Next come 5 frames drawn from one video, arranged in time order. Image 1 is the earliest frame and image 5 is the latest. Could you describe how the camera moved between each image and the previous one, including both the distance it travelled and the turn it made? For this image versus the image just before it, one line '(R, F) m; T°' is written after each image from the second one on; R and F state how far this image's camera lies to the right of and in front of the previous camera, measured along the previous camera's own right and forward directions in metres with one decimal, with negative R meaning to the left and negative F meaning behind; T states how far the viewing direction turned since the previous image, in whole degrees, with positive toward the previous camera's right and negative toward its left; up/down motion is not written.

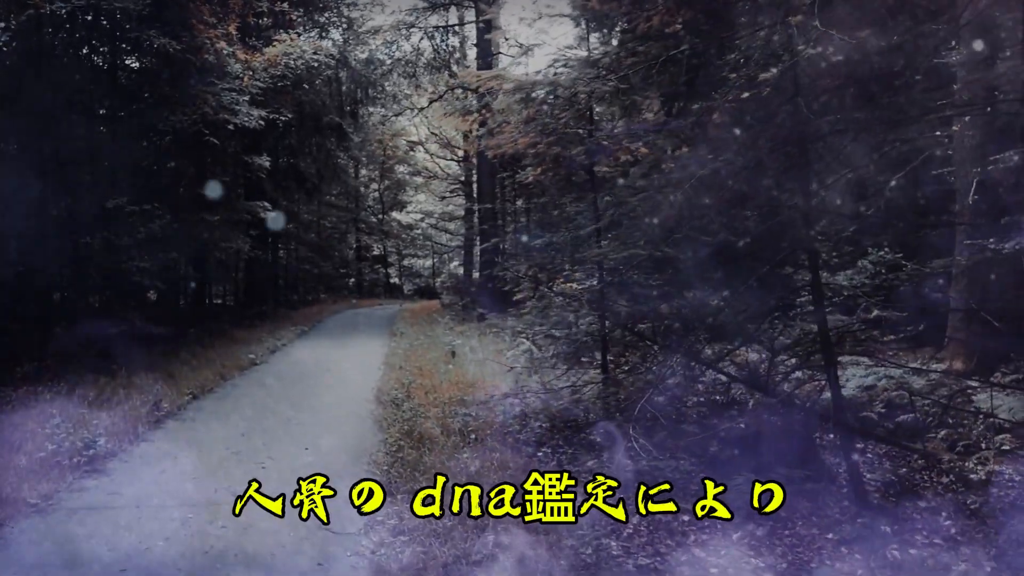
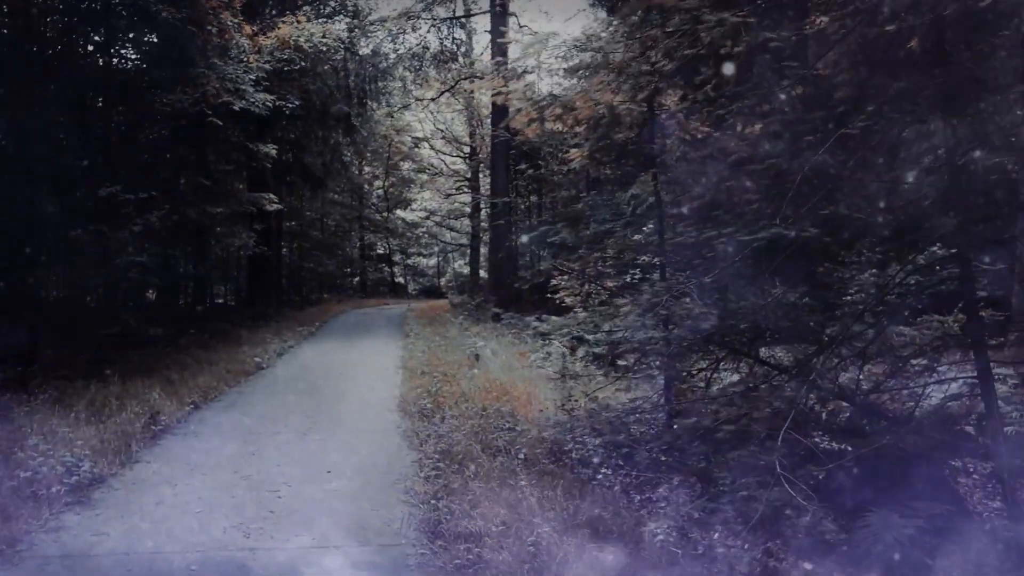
(-0.4, +0.9) m; 0°
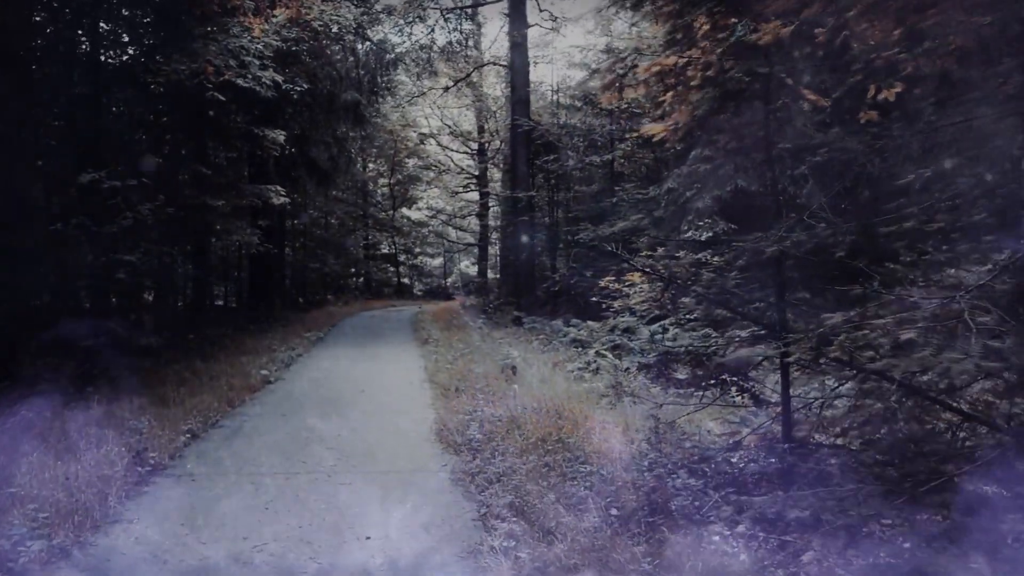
(-0.5, +1.3) m; 0°
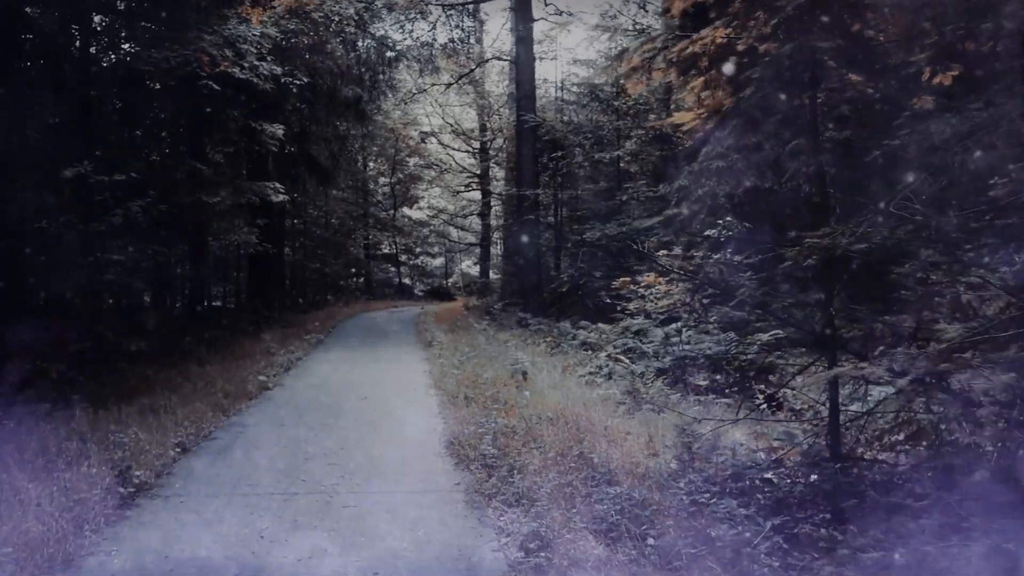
(-0.1, +0.5) m; 0°
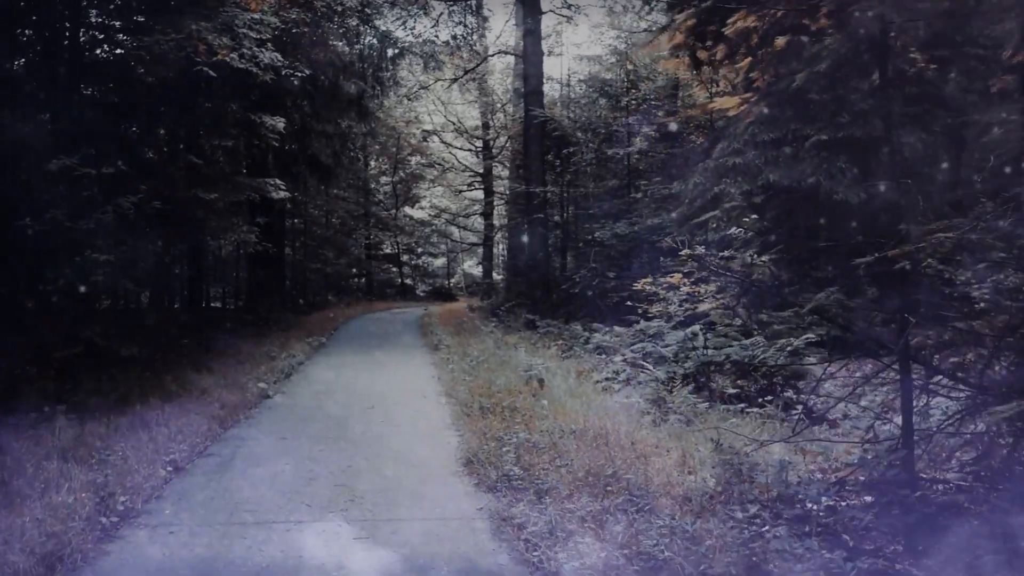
(-0.2, +0.5) m; 0°
